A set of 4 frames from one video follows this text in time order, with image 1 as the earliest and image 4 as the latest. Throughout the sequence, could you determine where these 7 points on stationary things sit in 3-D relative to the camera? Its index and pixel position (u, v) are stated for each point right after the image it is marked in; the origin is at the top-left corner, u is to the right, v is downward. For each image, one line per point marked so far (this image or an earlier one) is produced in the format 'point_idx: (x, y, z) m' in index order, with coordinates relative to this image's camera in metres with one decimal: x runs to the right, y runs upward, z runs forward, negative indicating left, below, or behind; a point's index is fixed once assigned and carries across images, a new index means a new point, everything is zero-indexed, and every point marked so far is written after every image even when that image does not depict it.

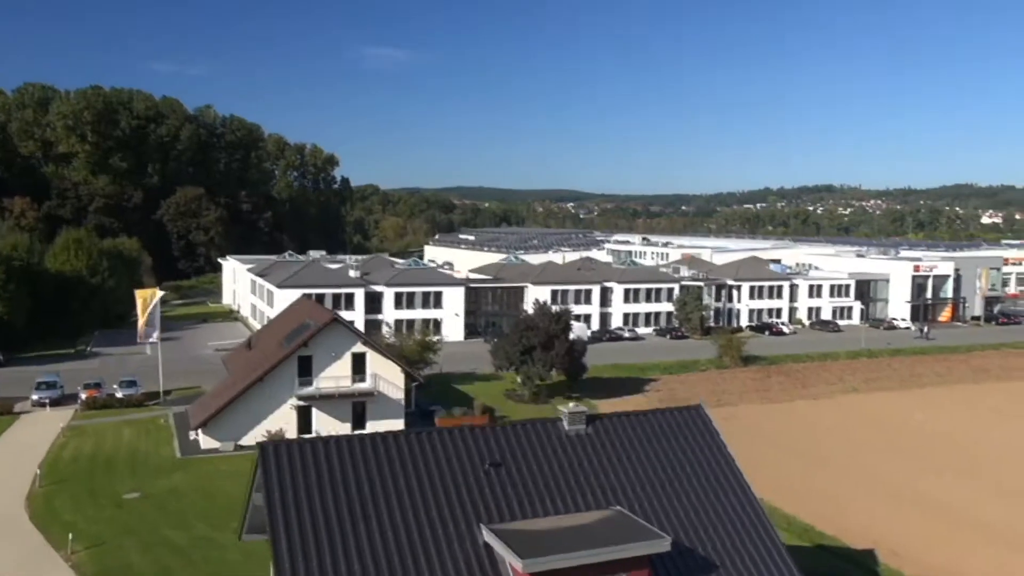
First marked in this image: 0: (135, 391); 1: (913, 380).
0: (-6.6, -1.8, +15.1) m
1: (+9.0, -2.1, +19.4) m
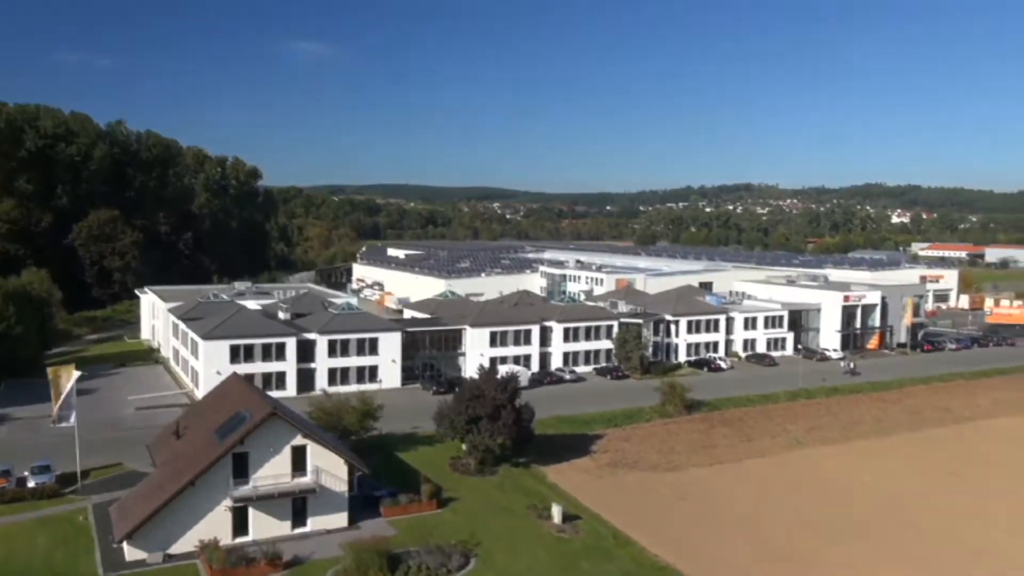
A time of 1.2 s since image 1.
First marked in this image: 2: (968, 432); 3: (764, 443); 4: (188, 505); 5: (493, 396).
0: (-7.5, -3.0, +13.9) m
1: (+7.7, -3.2, +19.6) m
2: (+10.4, -3.3, +19.6) m
3: (+5.3, -3.3, +18.2) m
4: (-4.2, -2.8, +11.3) m
5: (-0.3, -1.9, +15.4) m
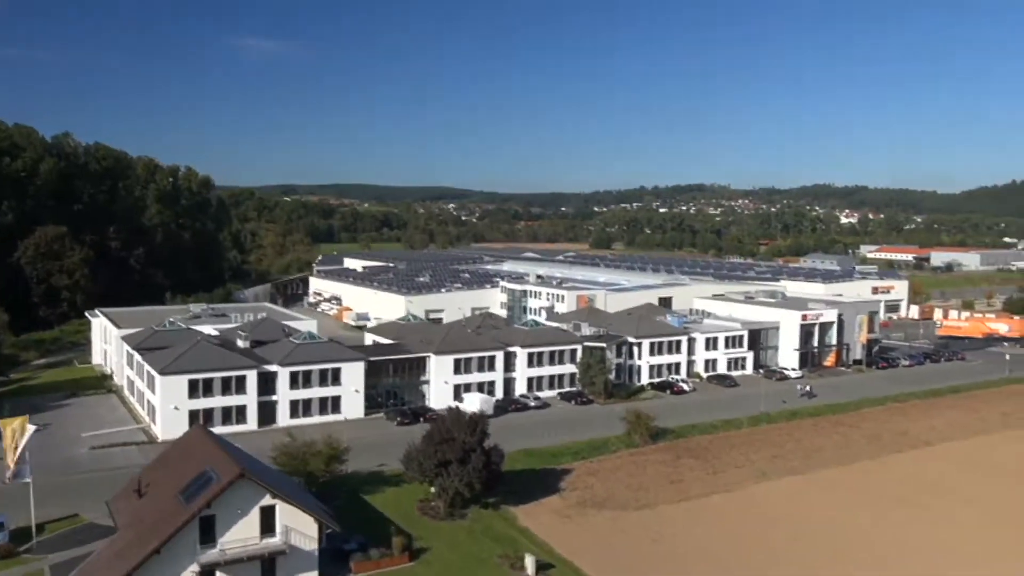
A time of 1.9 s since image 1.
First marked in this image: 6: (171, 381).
0: (-7.9, -3.8, +13.4) m
1: (+6.9, -3.8, +19.8) m
2: (+9.6, -3.9, +20.0) m
3: (+4.6, -4.0, +18.3) m
4: (-4.5, -3.6, +11.0) m
5: (-0.9, -2.7, +15.2) m
6: (-7.9, -2.1, +19.9) m
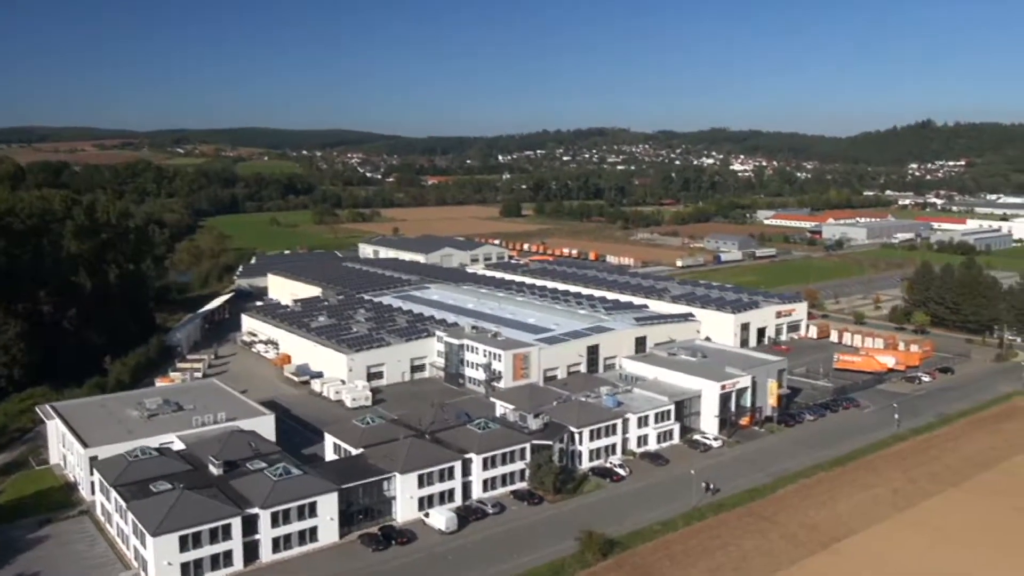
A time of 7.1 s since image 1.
0: (-7.9, -8.4, +15.1) m
1: (+6.1, -7.4, +23.1) m
2: (+8.8, -7.3, +23.5) m
3: (+4.0, -7.7, +21.3) m
4: (-4.3, -8.2, +13.0) m
5: (-1.1, -6.8, +17.6) m
6: (-8.6, -6.2, +21.4) m
